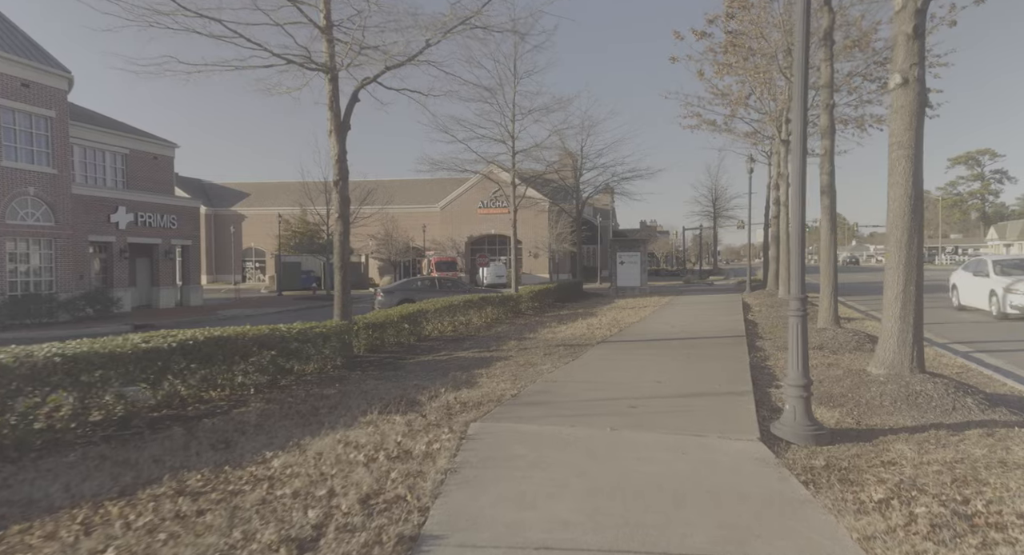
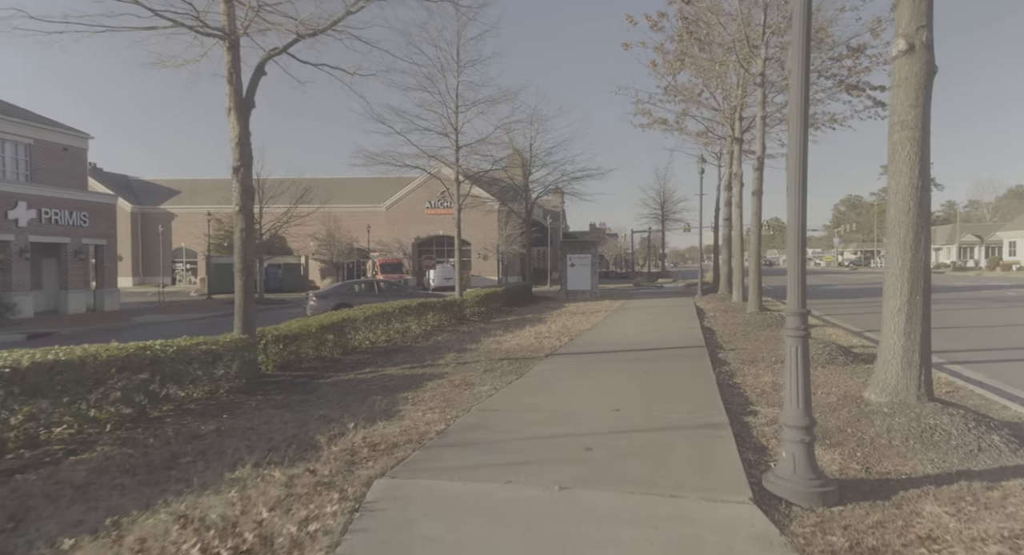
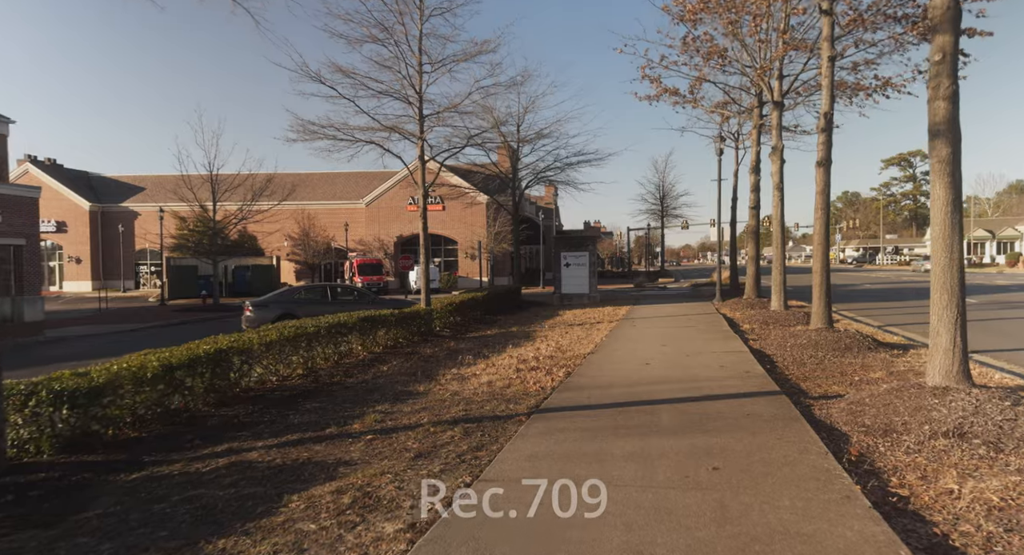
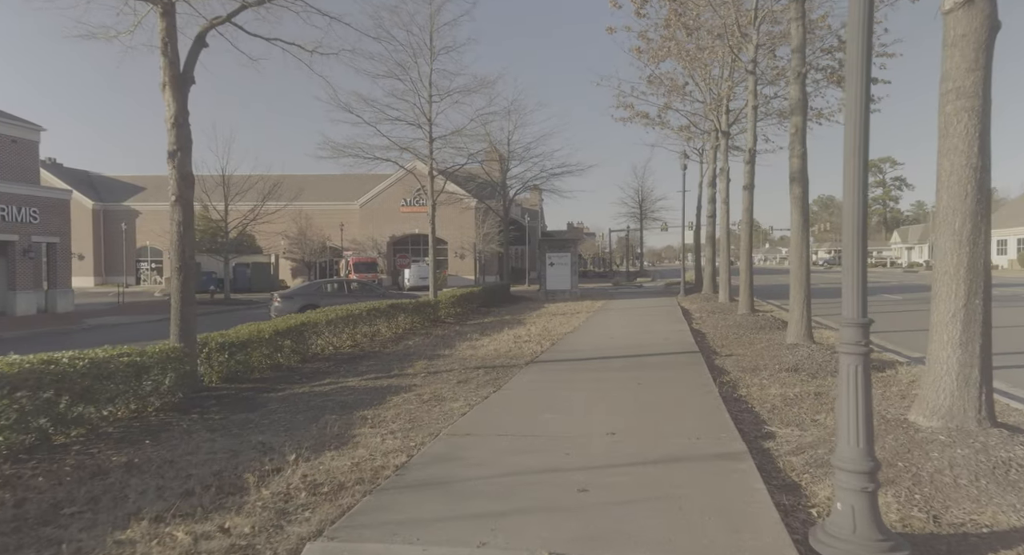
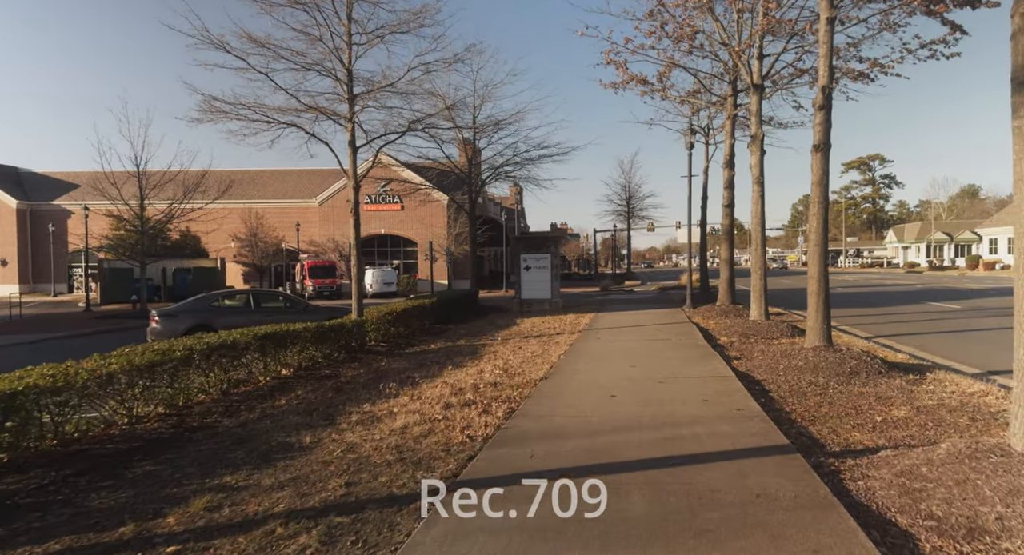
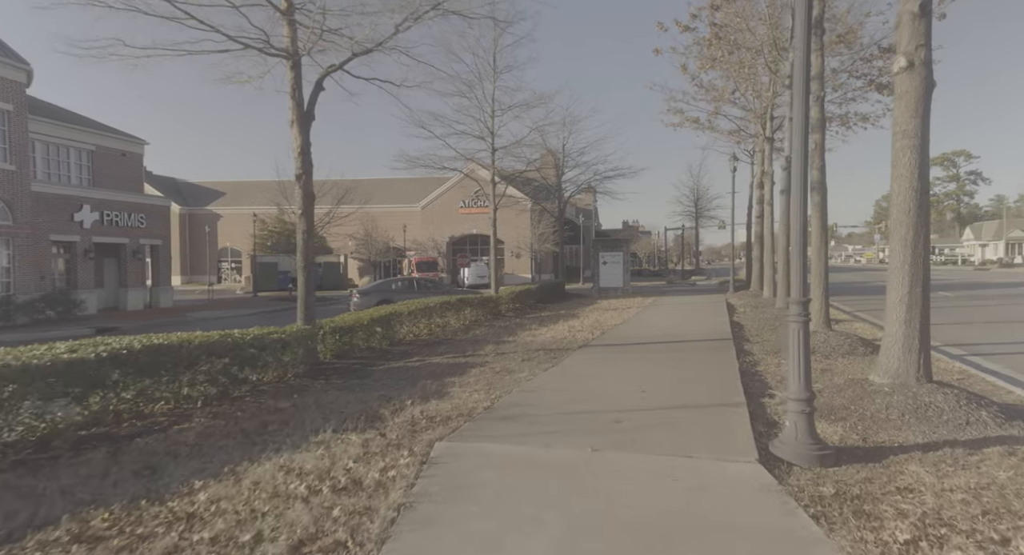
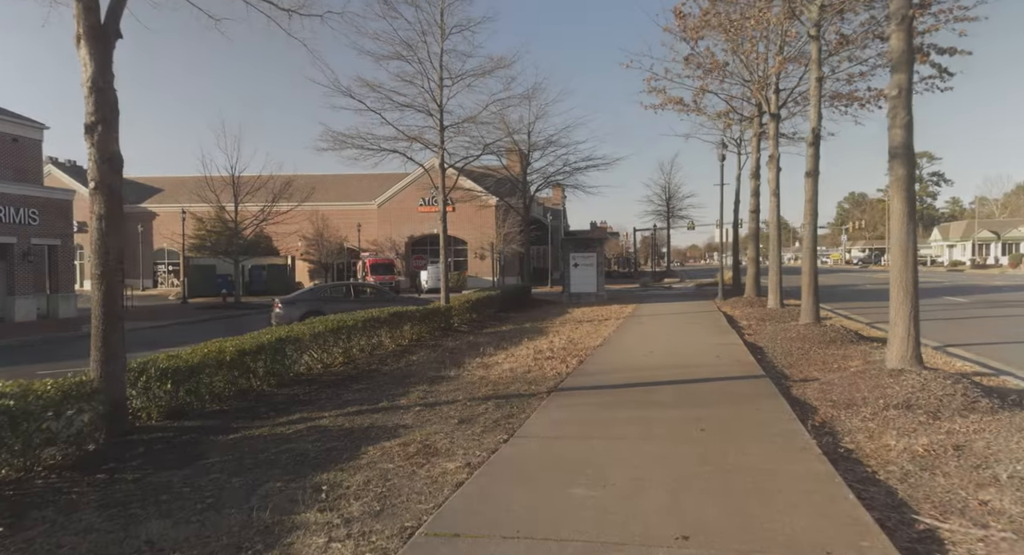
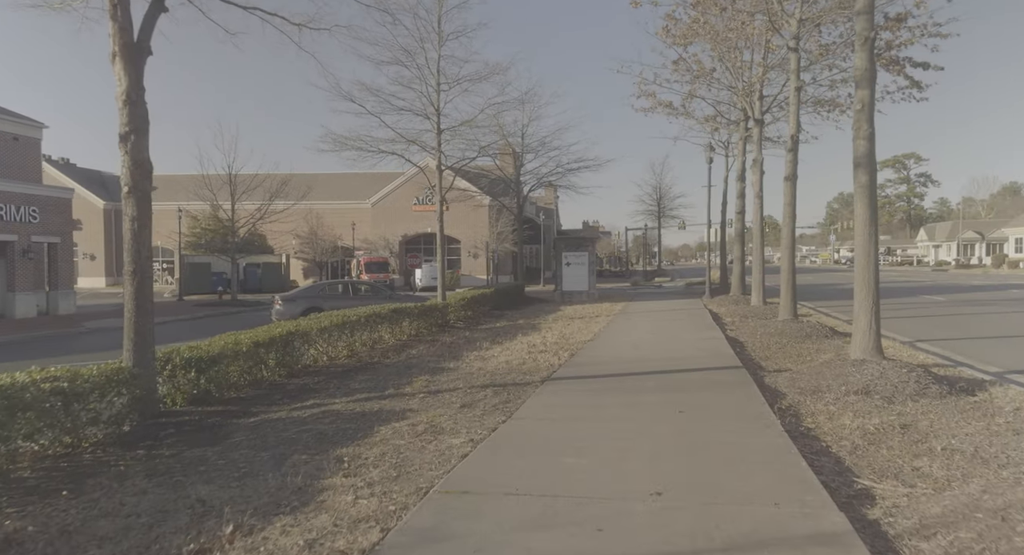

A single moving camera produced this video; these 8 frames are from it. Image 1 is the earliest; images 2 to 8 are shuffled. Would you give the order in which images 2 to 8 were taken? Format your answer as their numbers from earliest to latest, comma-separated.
6, 2, 4, 8, 7, 3, 5
